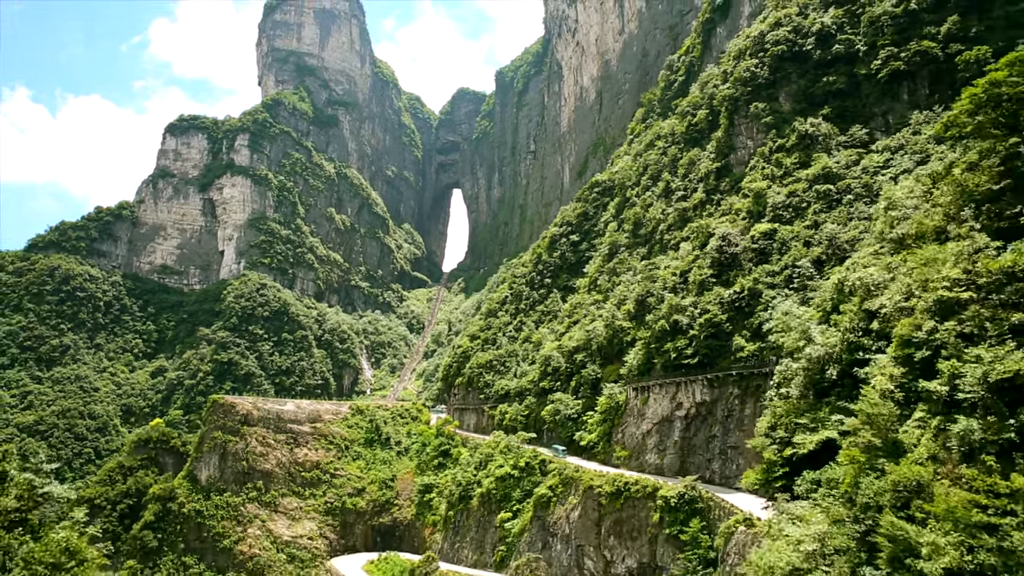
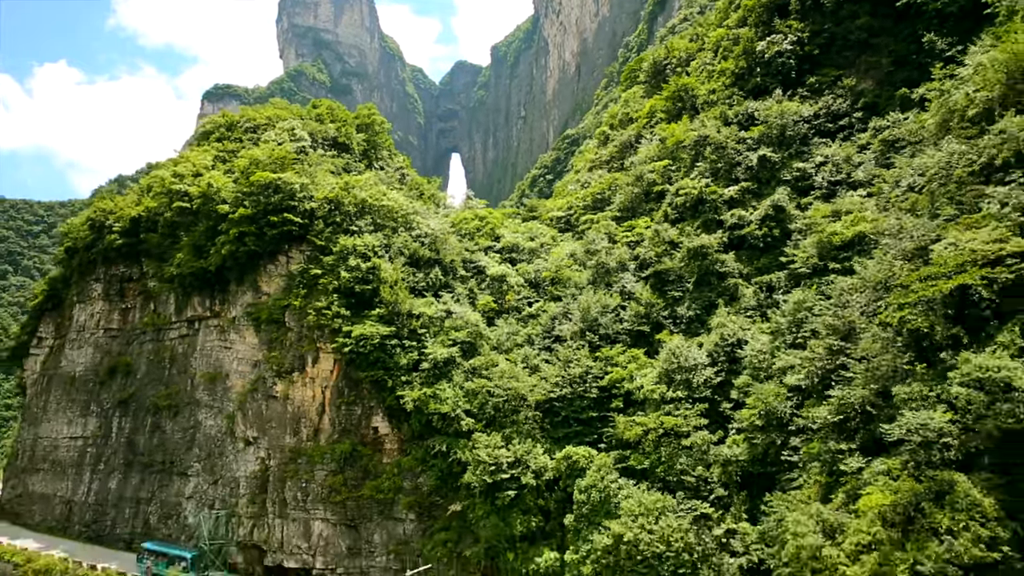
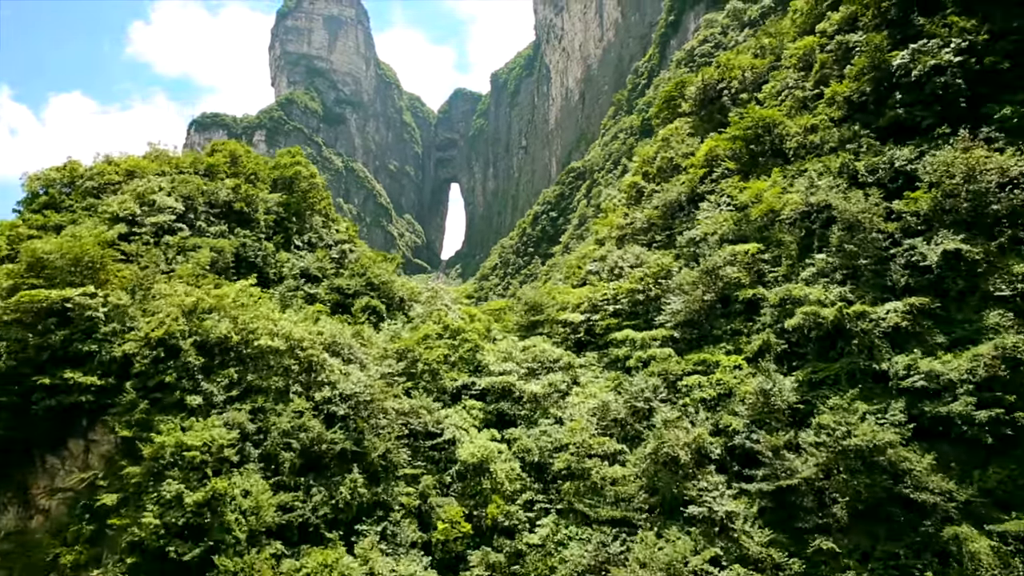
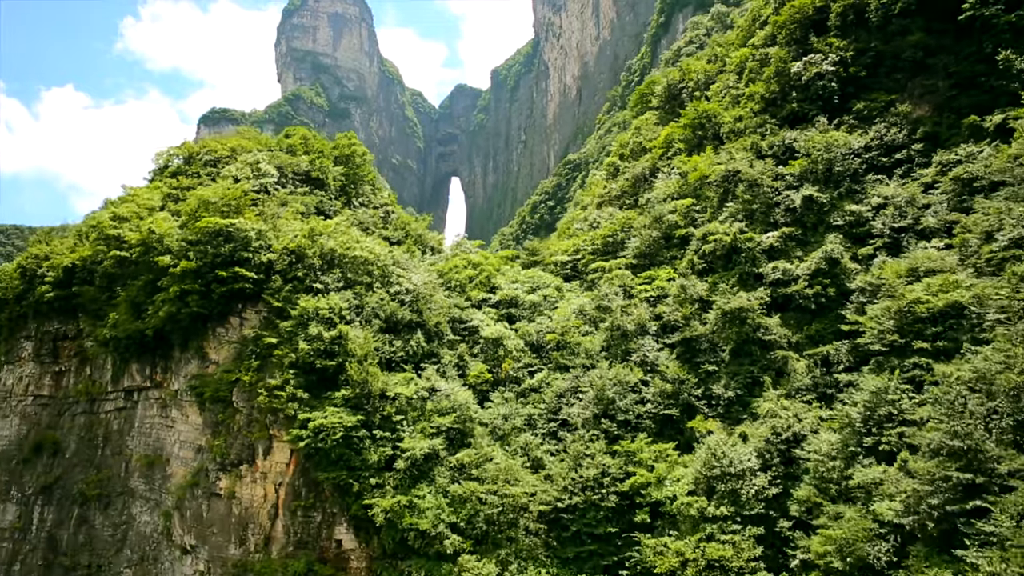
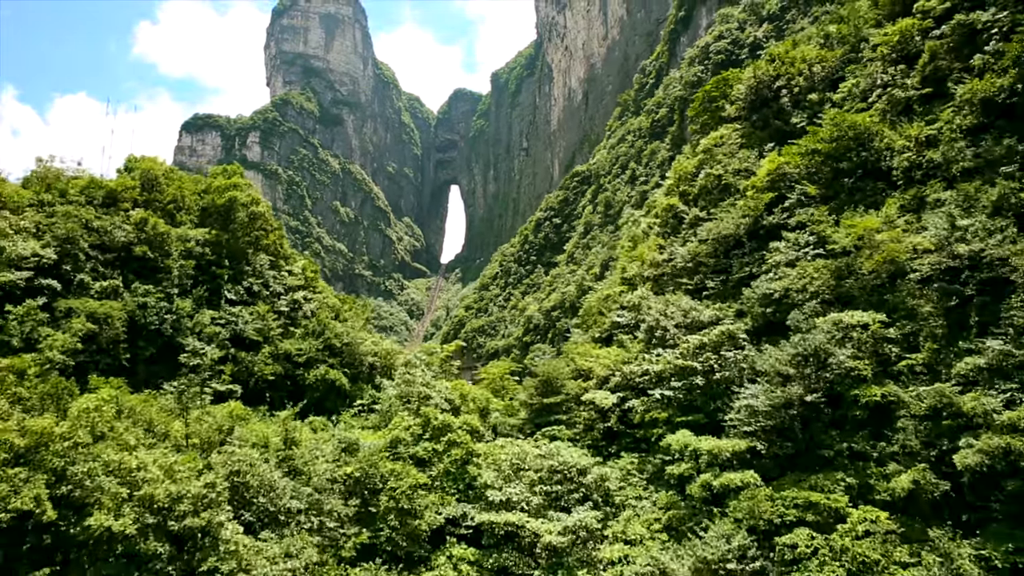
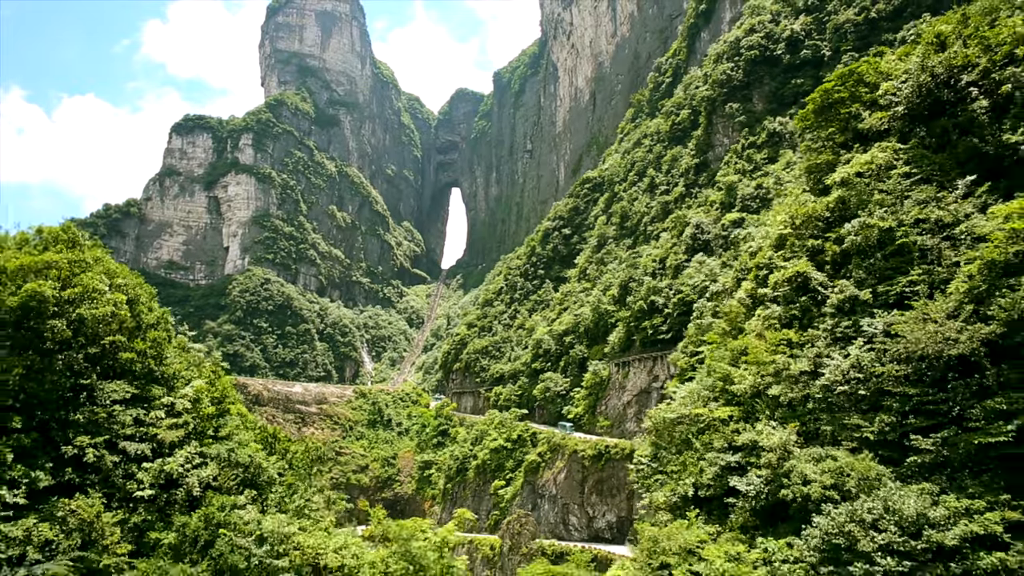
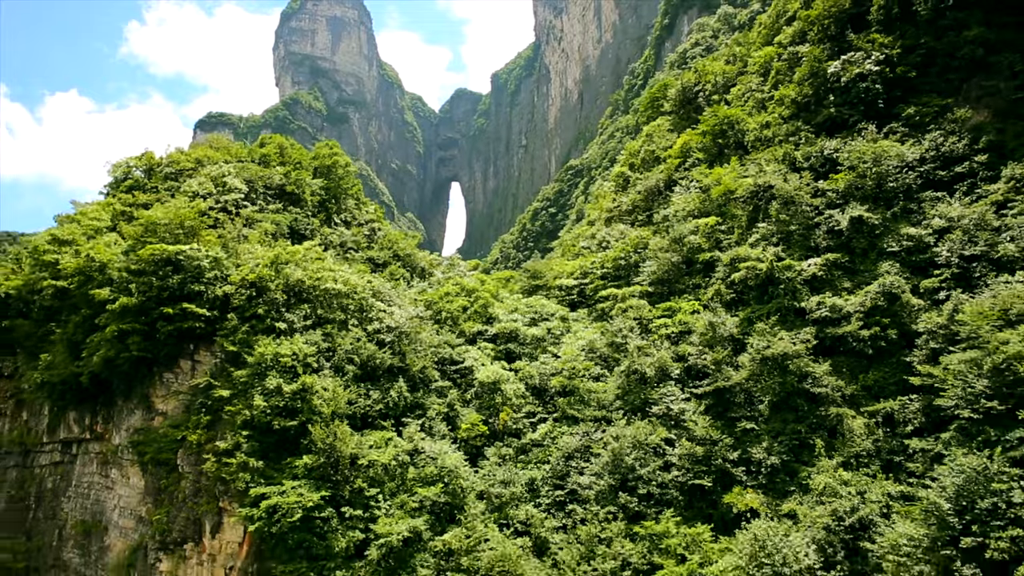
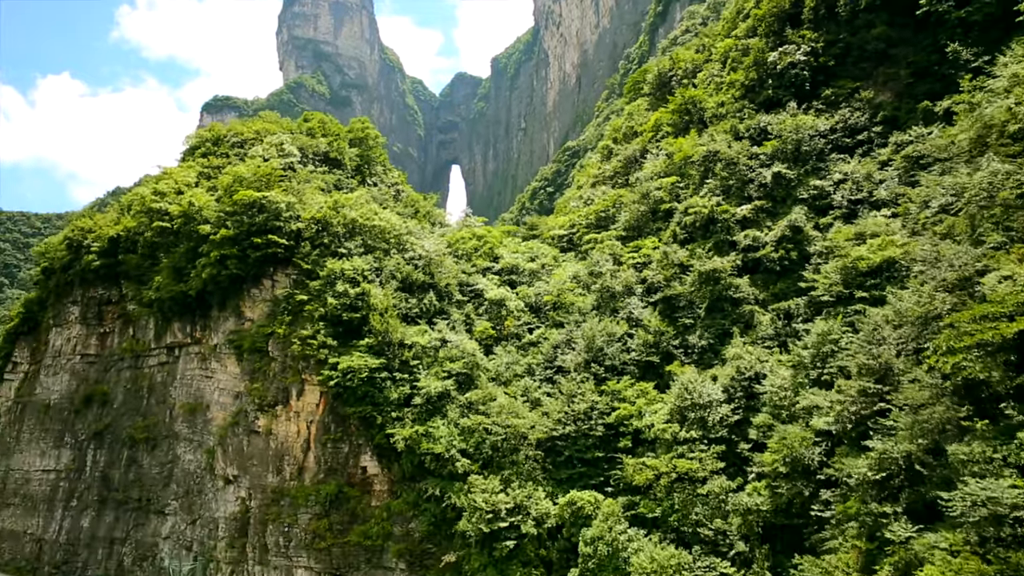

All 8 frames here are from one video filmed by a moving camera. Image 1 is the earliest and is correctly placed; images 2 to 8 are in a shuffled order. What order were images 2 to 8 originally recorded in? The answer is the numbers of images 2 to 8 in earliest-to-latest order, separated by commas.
6, 5, 3, 7, 4, 8, 2
